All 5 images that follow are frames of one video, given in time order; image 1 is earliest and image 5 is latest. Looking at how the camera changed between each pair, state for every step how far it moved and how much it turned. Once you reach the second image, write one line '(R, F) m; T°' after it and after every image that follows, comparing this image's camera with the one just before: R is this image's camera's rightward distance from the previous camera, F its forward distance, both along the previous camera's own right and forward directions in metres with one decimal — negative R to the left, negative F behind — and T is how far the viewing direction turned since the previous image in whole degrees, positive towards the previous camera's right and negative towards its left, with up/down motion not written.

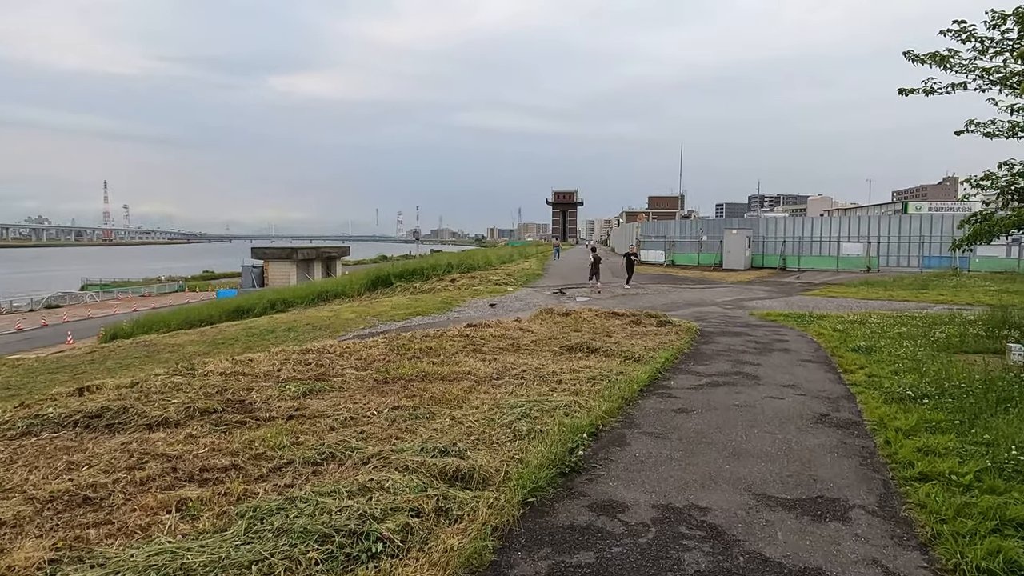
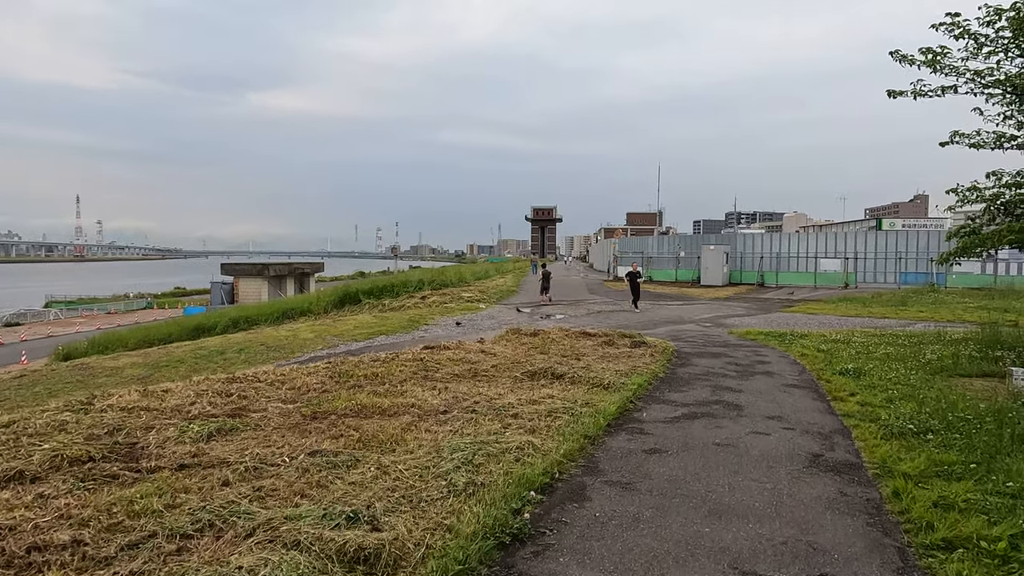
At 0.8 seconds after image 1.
(+0.3, +0.8) m; +2°
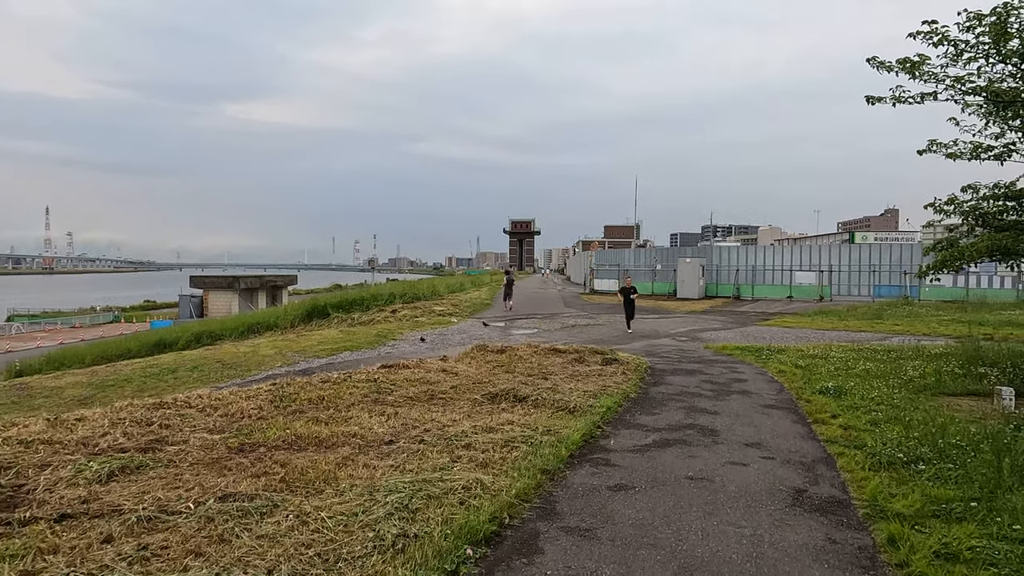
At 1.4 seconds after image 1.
(+0.2, +0.5) m; +2°
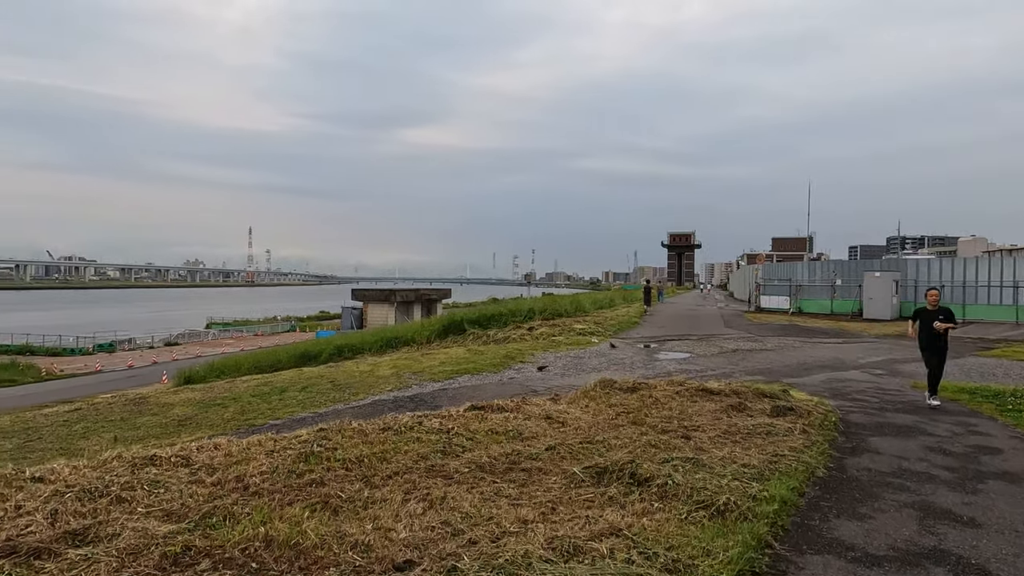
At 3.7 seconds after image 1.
(+0.3, +2.1) m; -13°
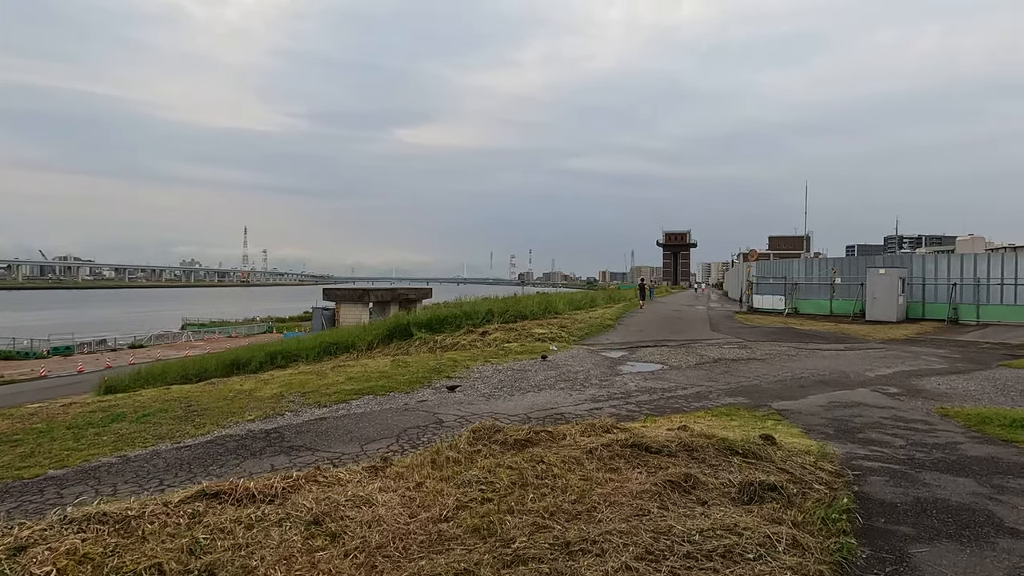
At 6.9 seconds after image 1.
(+1.3, +2.9) m; 0°
